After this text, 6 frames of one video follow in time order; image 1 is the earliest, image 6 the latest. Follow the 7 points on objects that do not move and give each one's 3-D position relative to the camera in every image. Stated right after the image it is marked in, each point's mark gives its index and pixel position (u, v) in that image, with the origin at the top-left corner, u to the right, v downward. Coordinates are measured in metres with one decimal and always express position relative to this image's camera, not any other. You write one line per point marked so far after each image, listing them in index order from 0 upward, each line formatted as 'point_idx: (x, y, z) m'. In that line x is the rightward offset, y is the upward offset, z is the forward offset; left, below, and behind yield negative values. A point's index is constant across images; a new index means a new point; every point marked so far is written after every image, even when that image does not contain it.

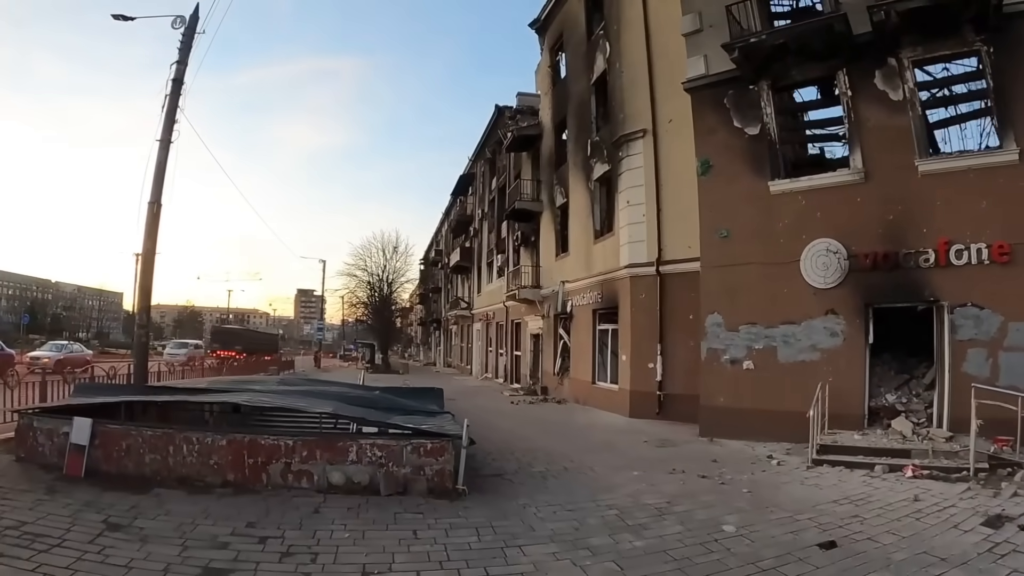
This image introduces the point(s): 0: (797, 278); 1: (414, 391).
0: (+4.9, +0.2, +10.8) m
1: (-1.9, -1.8, +11.2) m
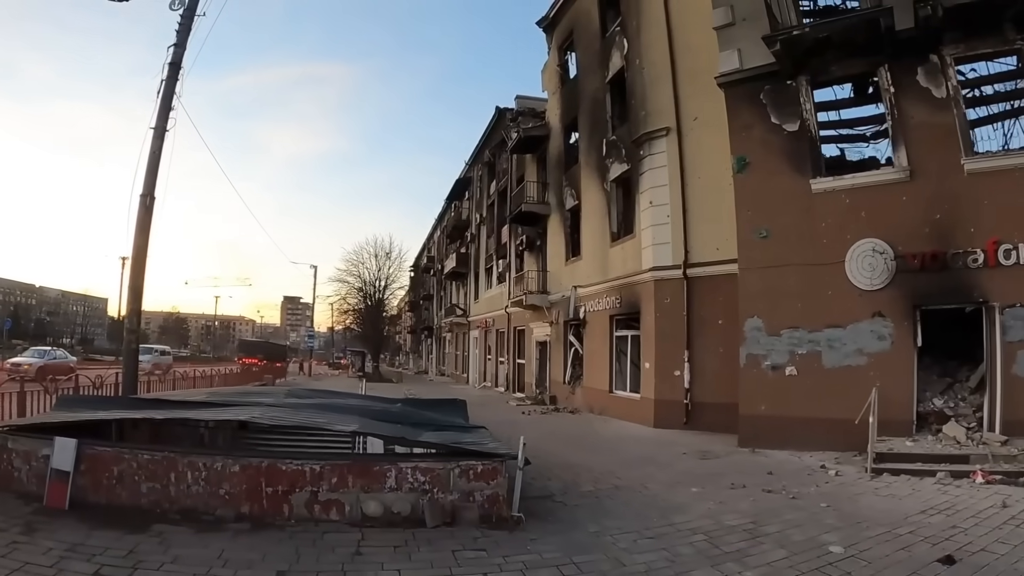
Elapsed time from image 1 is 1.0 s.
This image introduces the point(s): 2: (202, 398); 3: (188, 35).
0: (+5.4, +0.1, +10.4) m
1: (-1.3, -1.9, +10.4) m
2: (-5.5, -1.8, +10.7) m
3: (-6.0, +4.8, +11.6) m
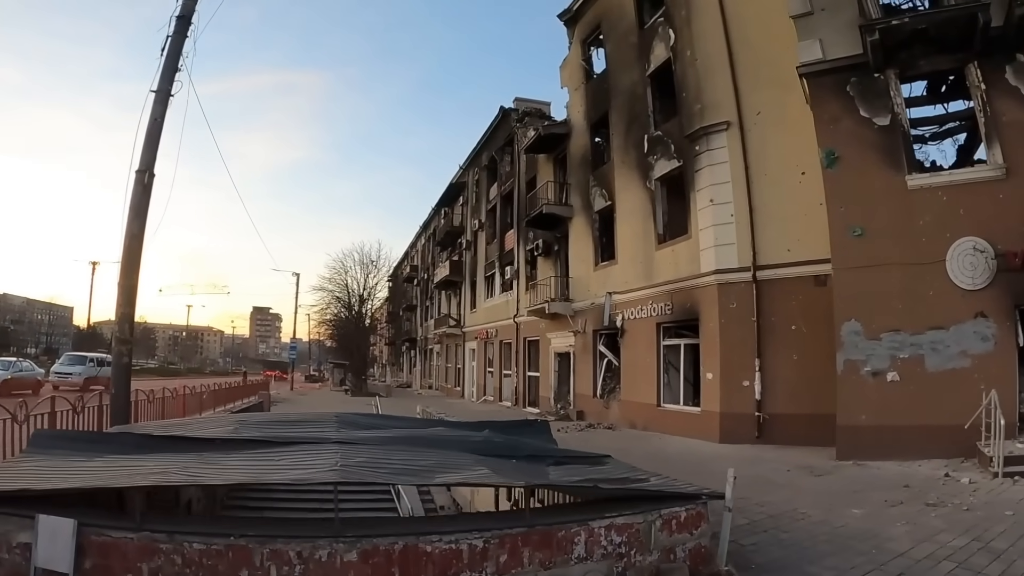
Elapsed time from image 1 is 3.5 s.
0: (+6.8, +0.1, +9.9) m
1: (+0.1, -2.0, +9.1) m
2: (-4.1, -2.0, +8.9) m
3: (-4.8, +4.6, +9.9) m
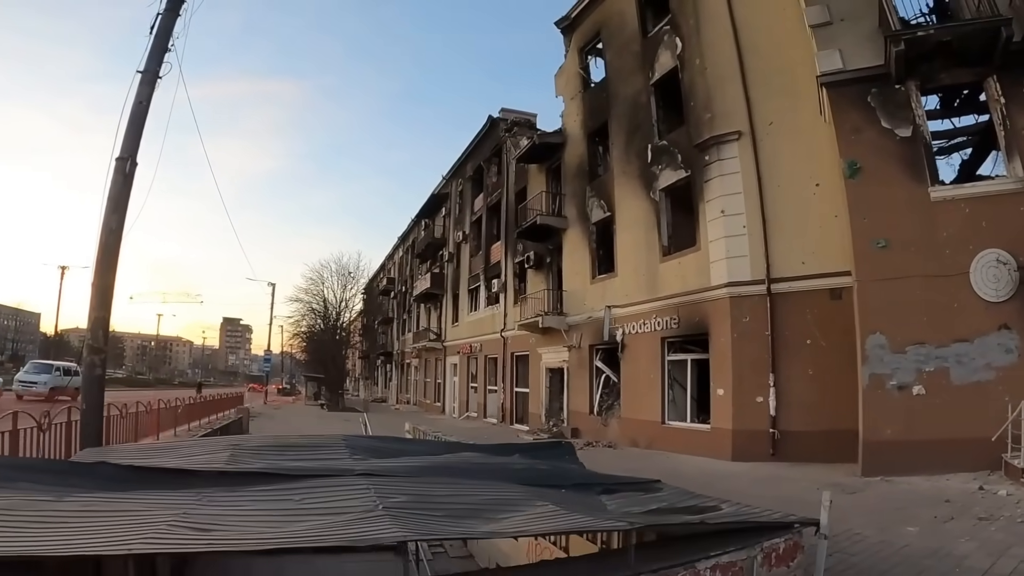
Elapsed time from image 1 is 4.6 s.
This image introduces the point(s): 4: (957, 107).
0: (+7.1, -0.1, +9.8) m
1: (+0.5, -2.1, +8.4) m
2: (-3.7, -2.0, +7.9) m
3: (-4.4, +4.5, +9.1) m
4: (+7.4, +3.1, +10.4) m
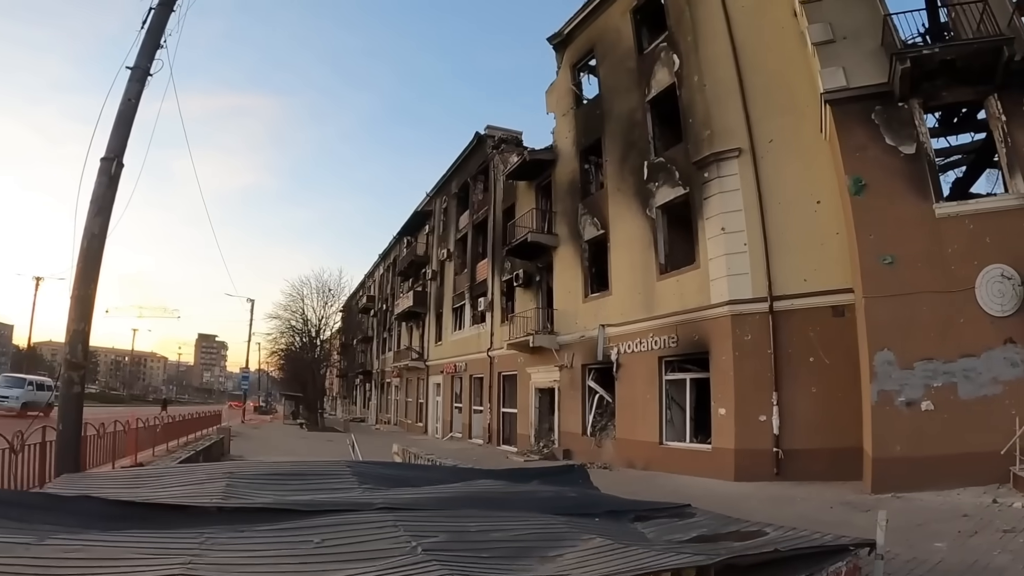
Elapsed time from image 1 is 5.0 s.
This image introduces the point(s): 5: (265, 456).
0: (+7.2, -0.3, +9.8) m
1: (+0.6, -2.3, +8.0) m
2: (-3.5, -2.2, +7.3) m
3: (-4.3, +4.3, +8.6) m
4: (+7.5, +2.8, +10.5) m
5: (-5.8, -3.9, +14.8) m
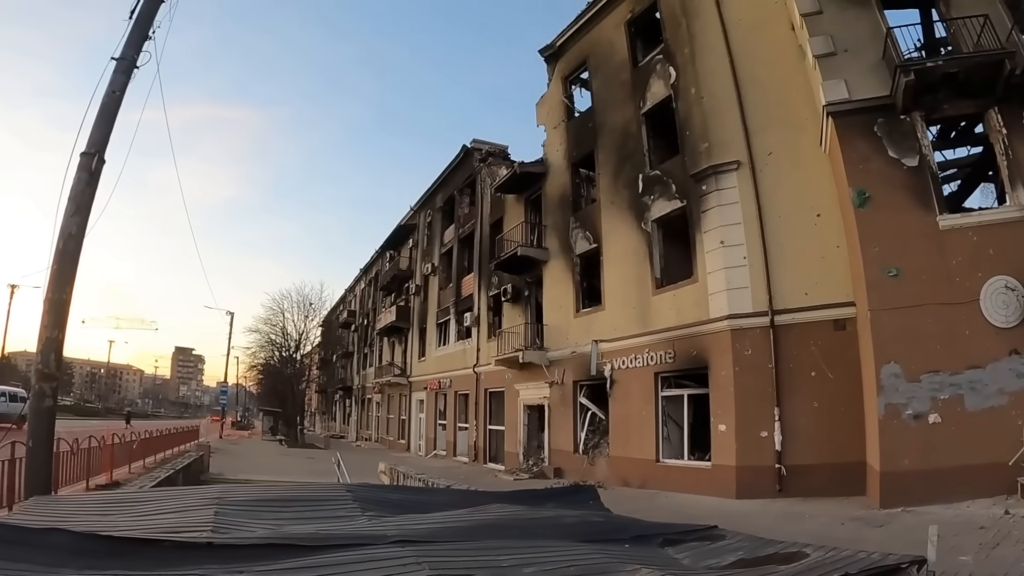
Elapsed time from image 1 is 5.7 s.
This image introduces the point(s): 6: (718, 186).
0: (+7.2, -0.5, +9.8) m
1: (+0.7, -2.4, +7.6) m
2: (-3.3, -2.2, +6.7) m
3: (-4.2, +4.3, +8.2) m
4: (+7.5, +2.5, +10.6) m
5: (-6.0, -4.2, +14.0) m
6: (+4.0, +2.0, +12.0) m
